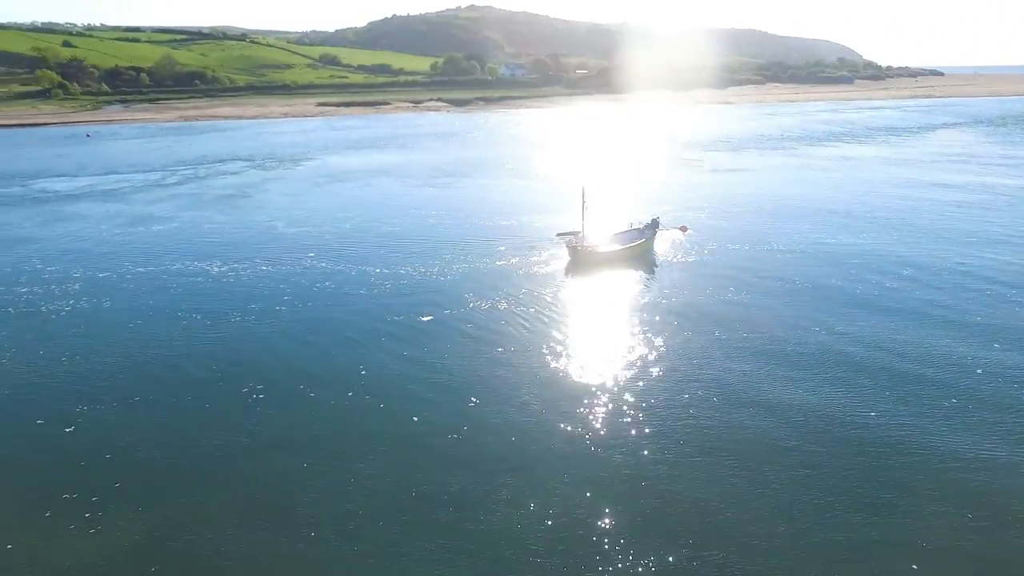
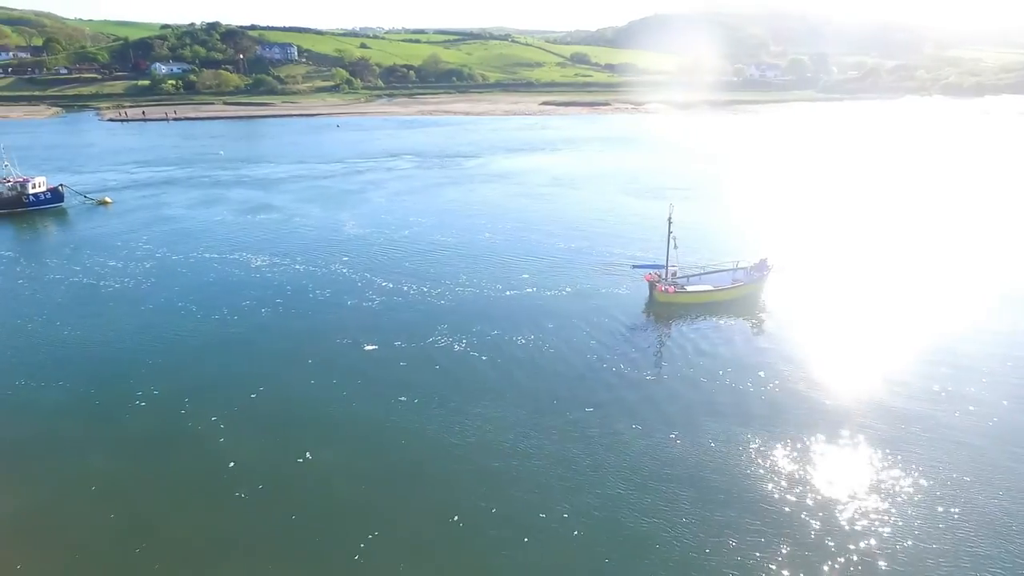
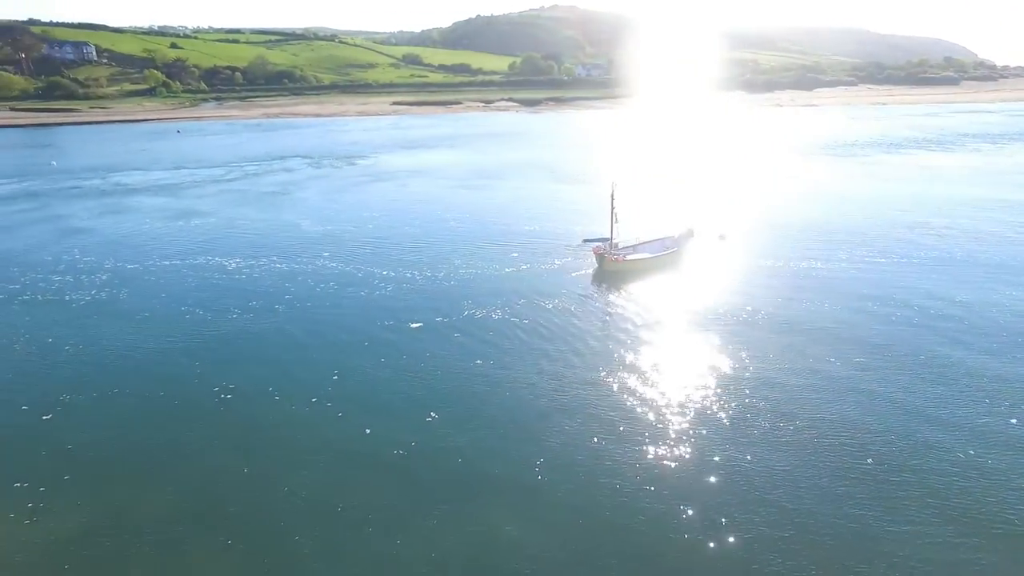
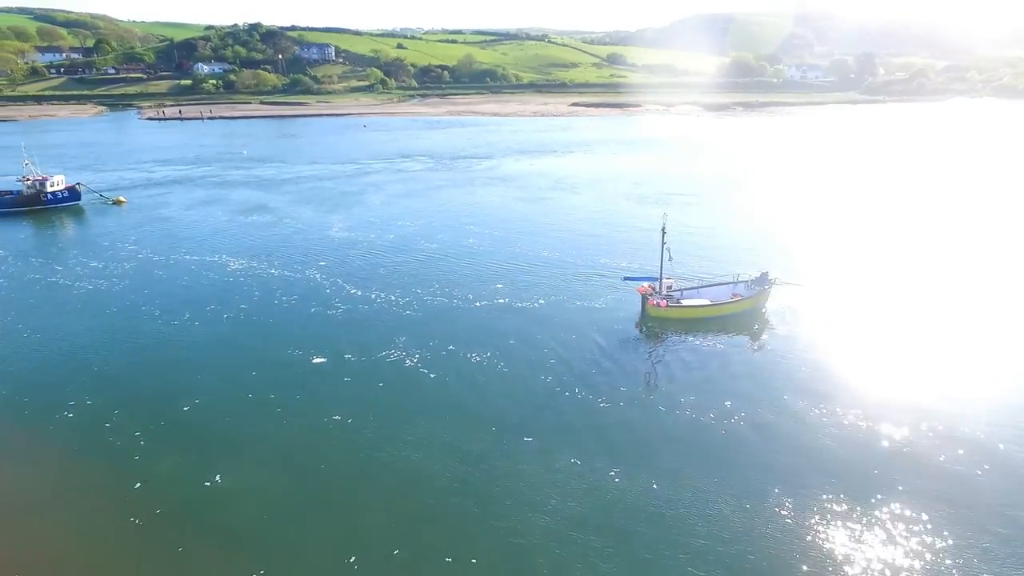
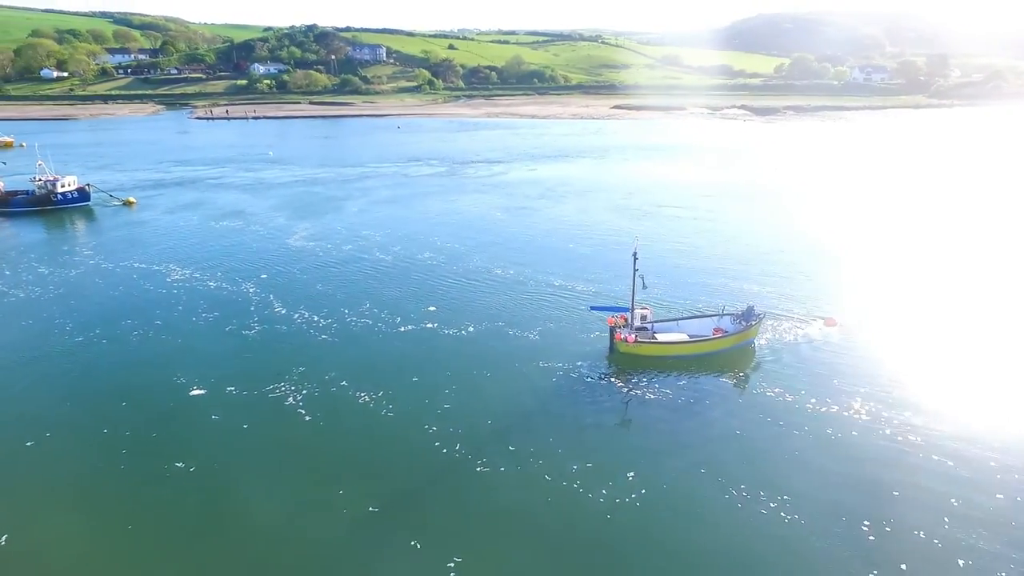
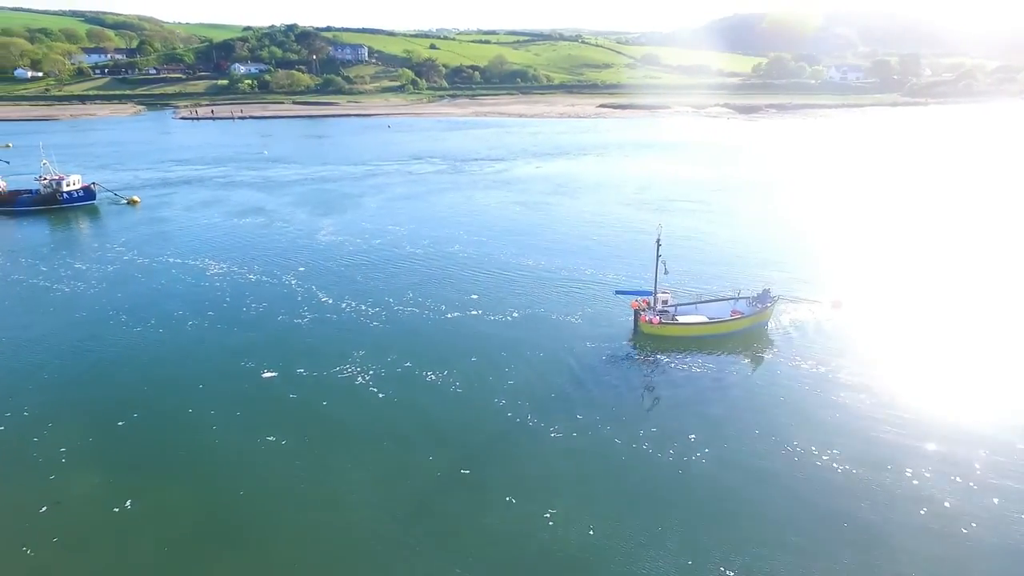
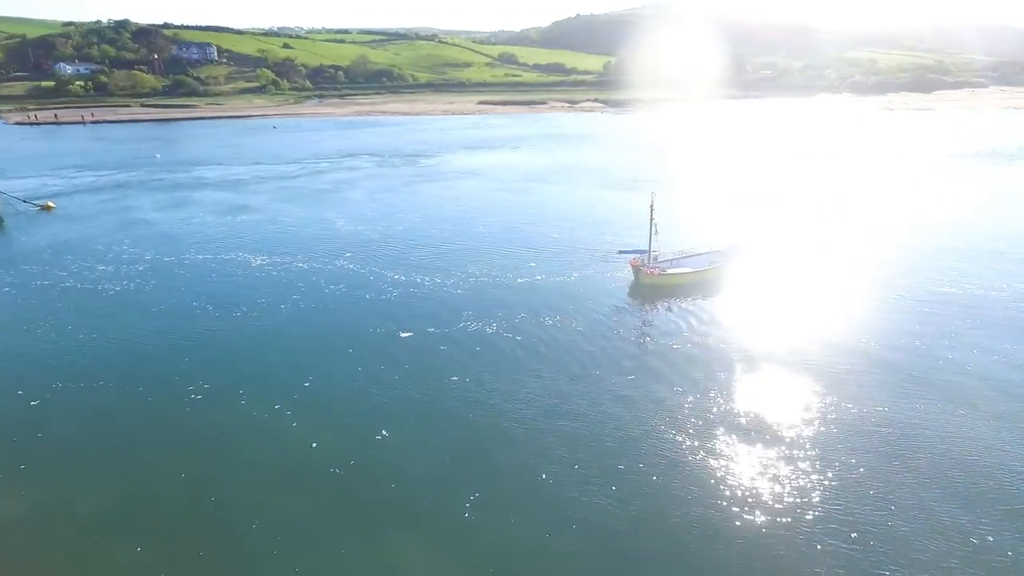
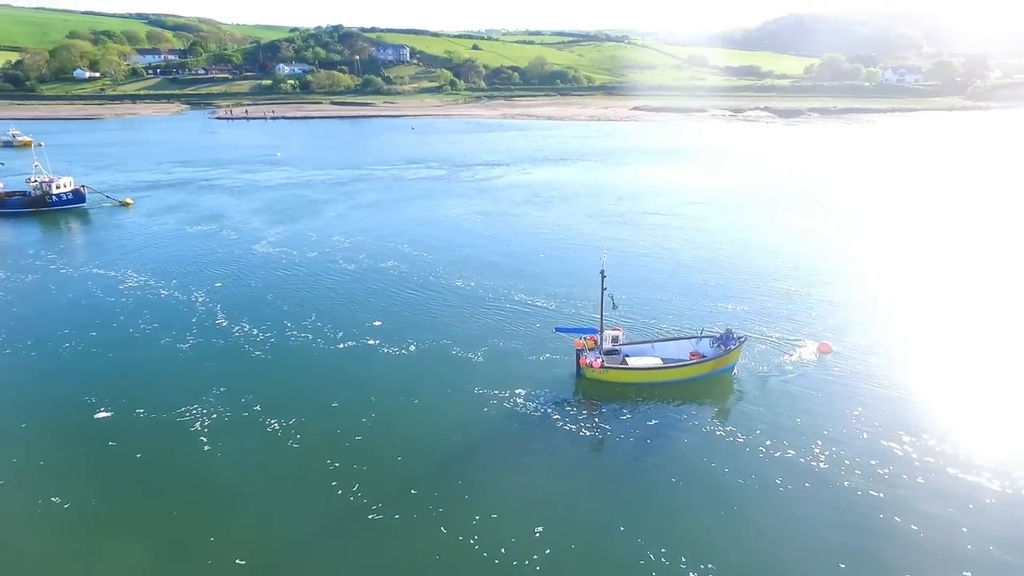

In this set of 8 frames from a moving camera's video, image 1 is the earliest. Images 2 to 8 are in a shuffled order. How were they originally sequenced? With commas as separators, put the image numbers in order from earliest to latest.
3, 7, 2, 4, 6, 5, 8
